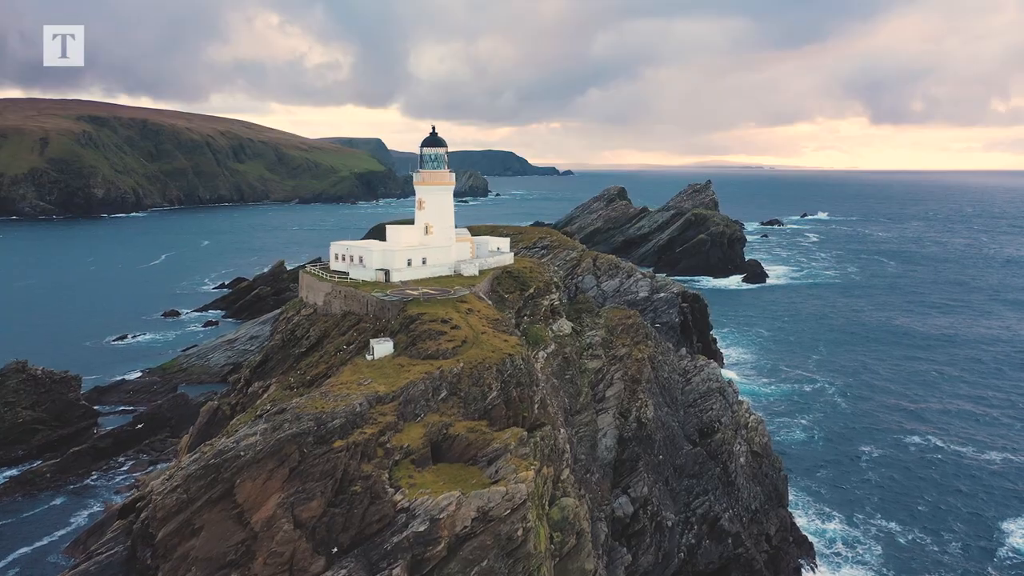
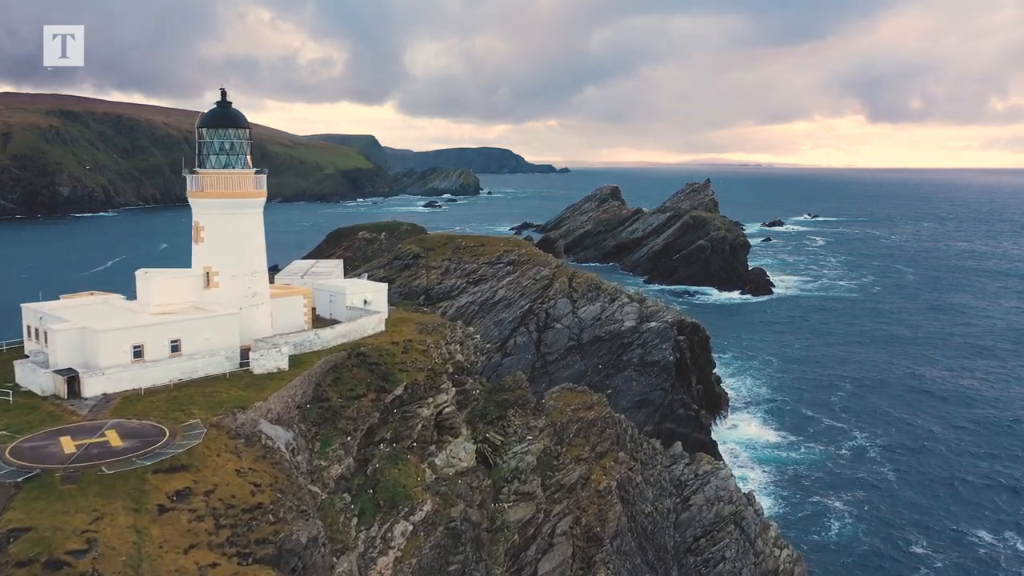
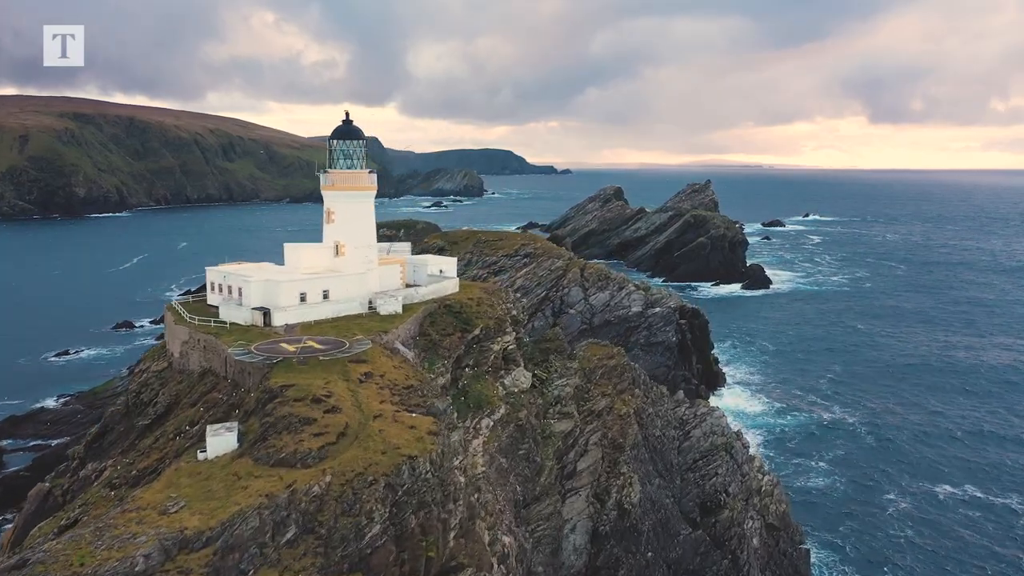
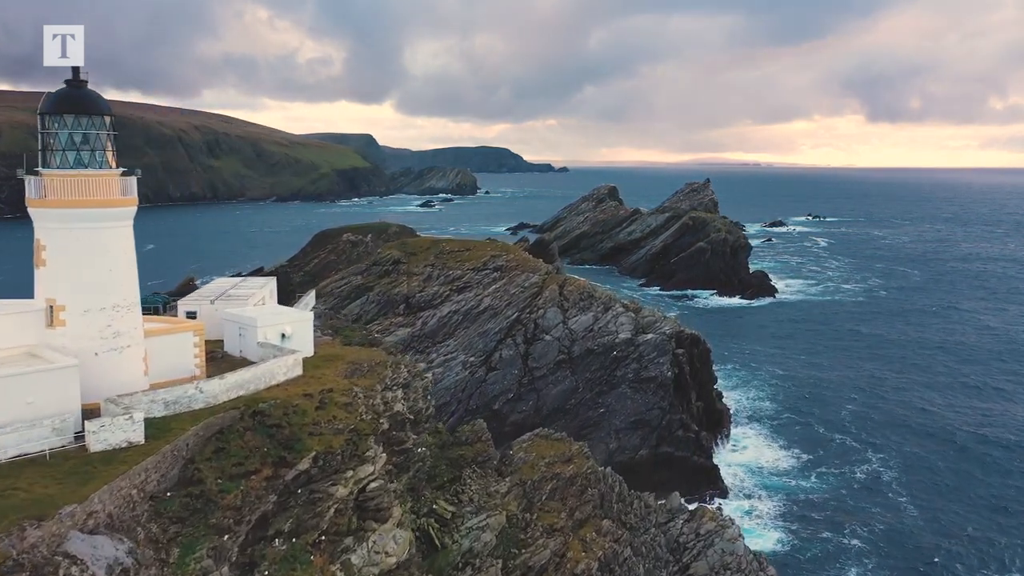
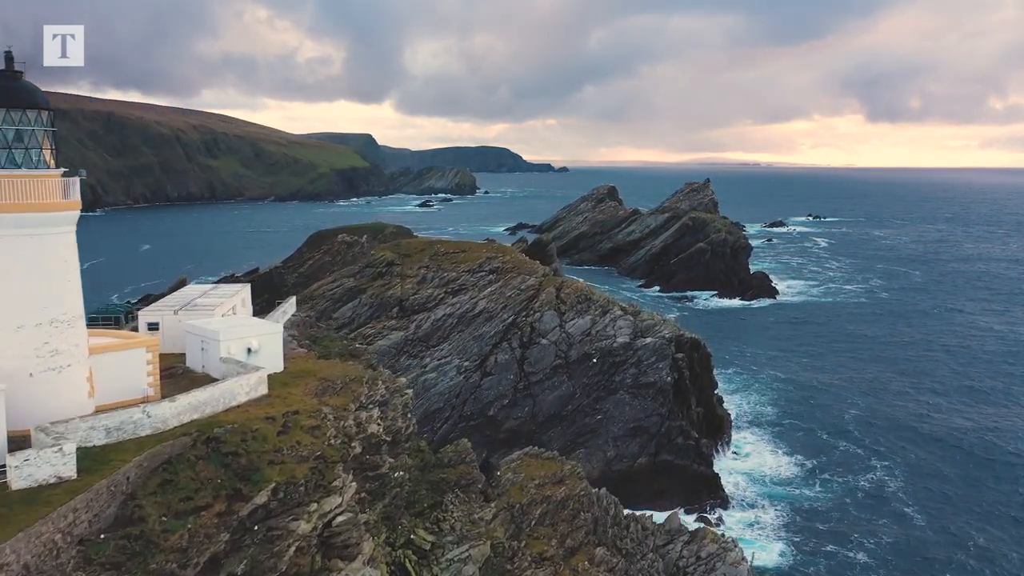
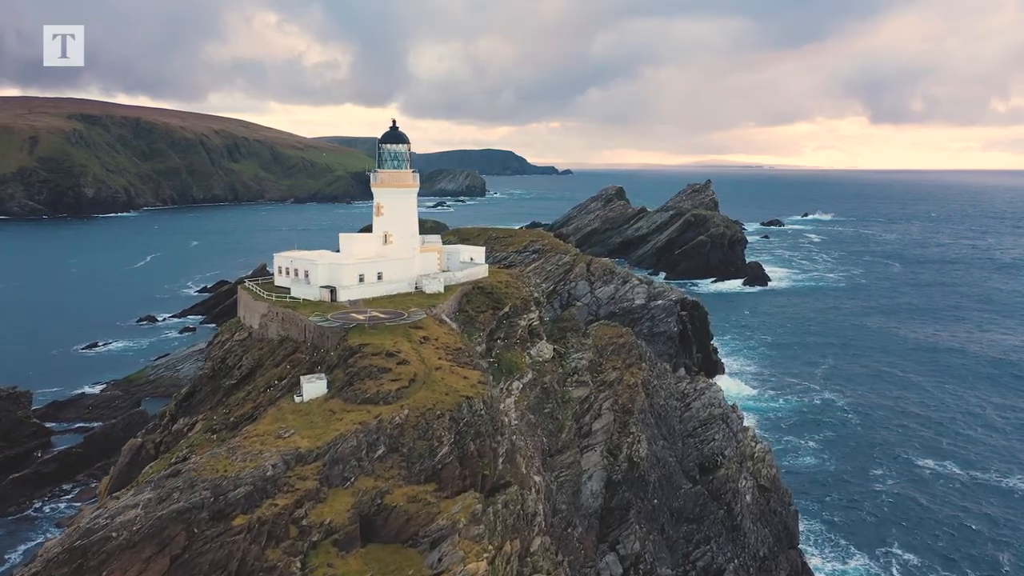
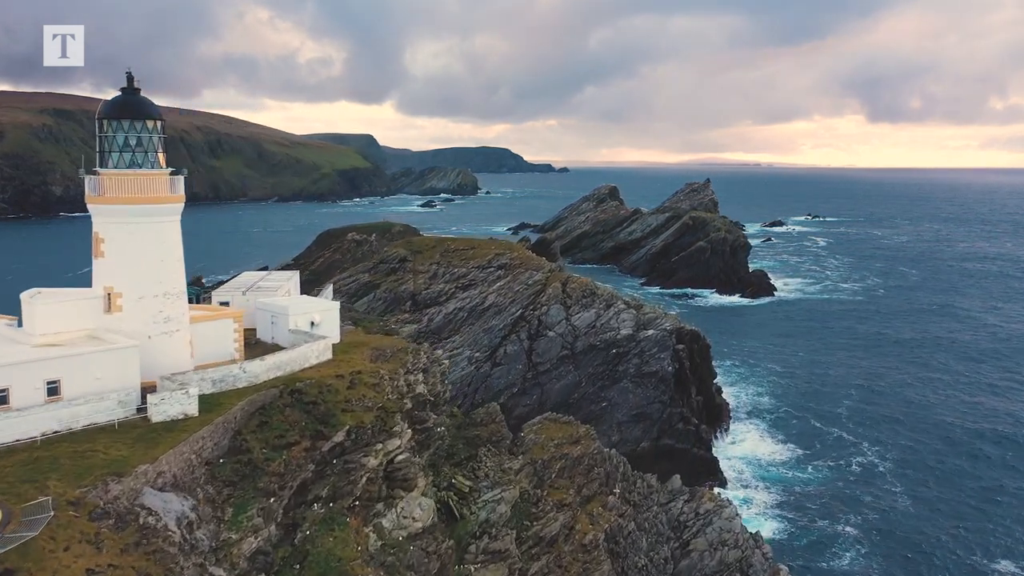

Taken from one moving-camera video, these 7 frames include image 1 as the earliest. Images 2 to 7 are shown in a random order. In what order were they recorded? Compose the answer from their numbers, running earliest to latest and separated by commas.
6, 3, 2, 7, 4, 5
